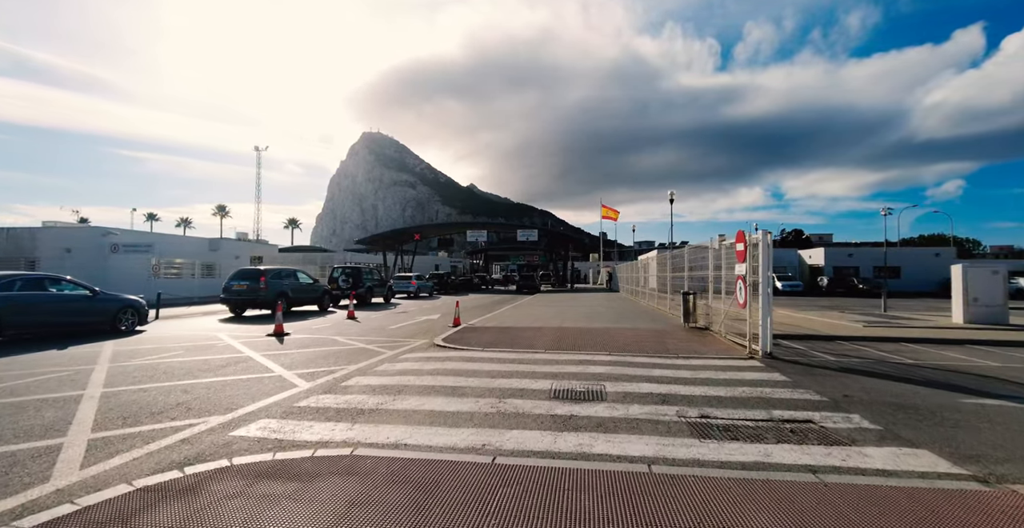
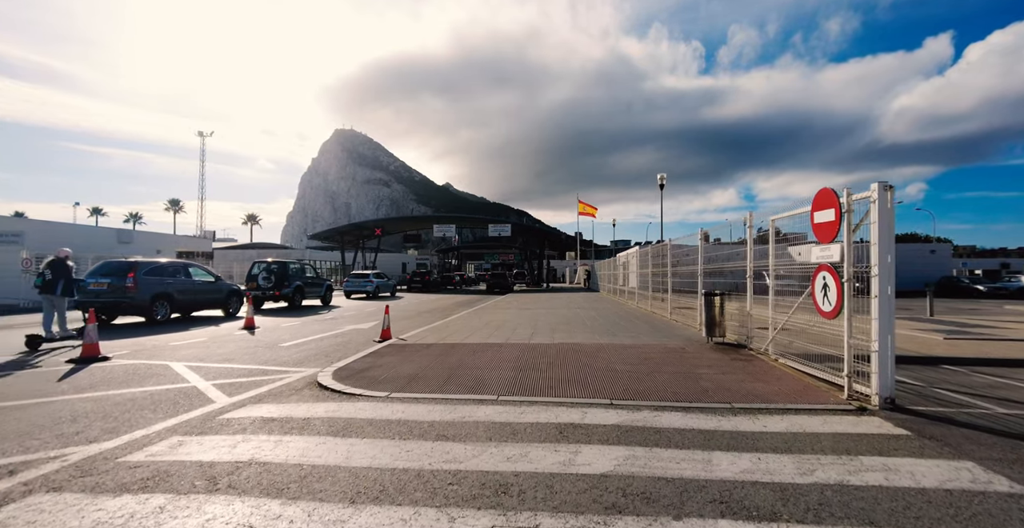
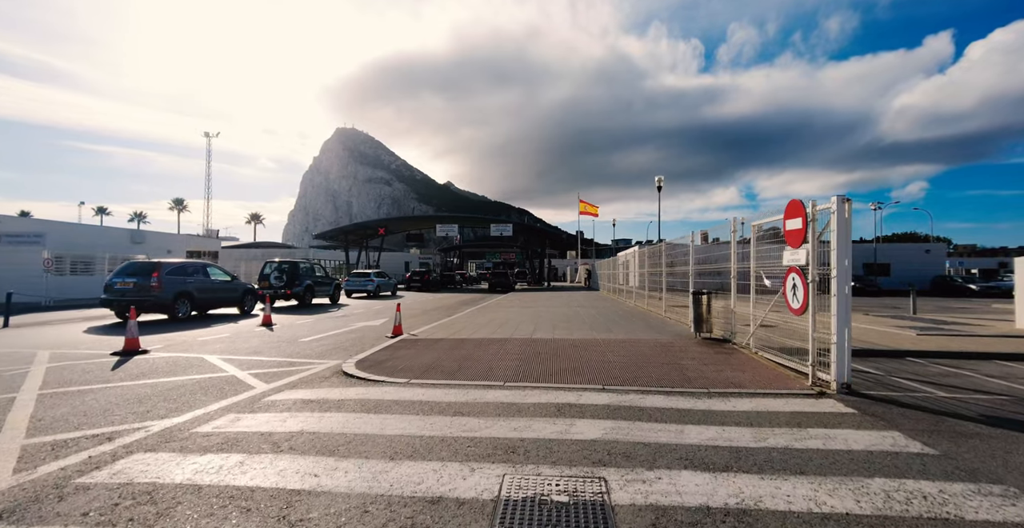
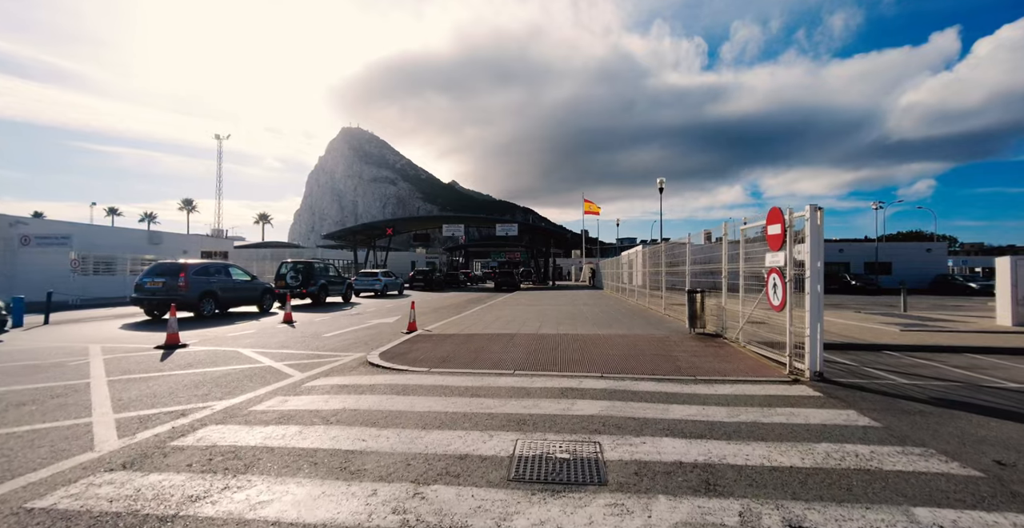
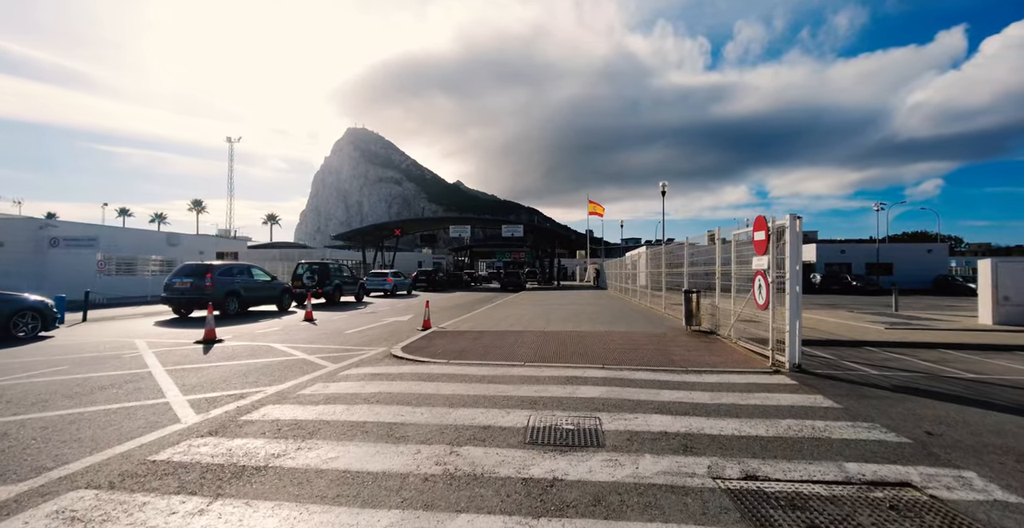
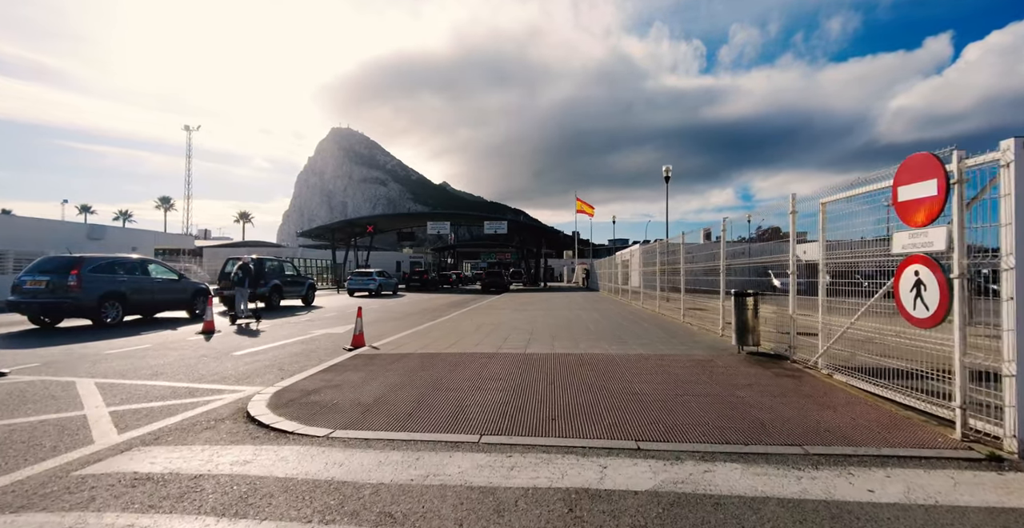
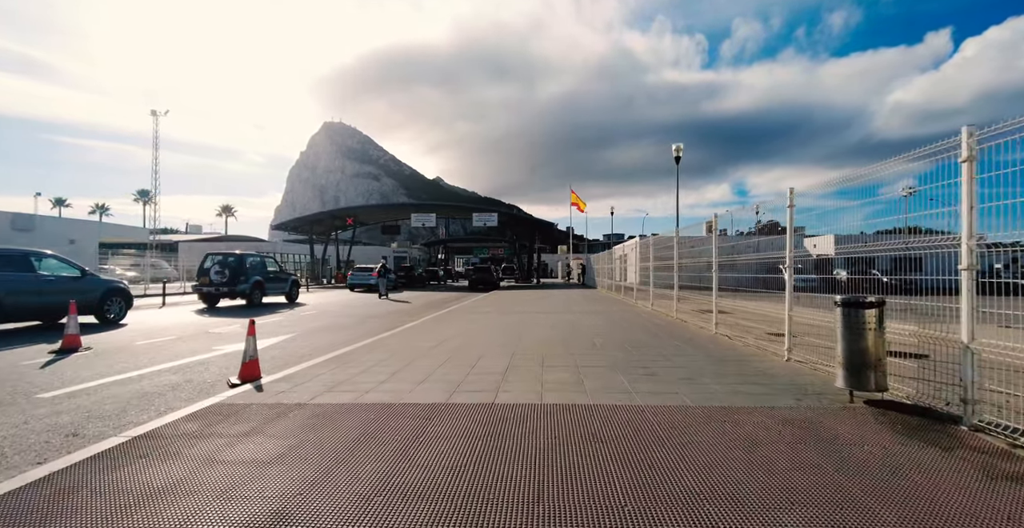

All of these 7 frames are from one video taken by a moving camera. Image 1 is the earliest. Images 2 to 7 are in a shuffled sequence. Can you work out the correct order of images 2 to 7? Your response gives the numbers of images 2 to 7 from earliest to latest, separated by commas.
5, 4, 3, 2, 6, 7
